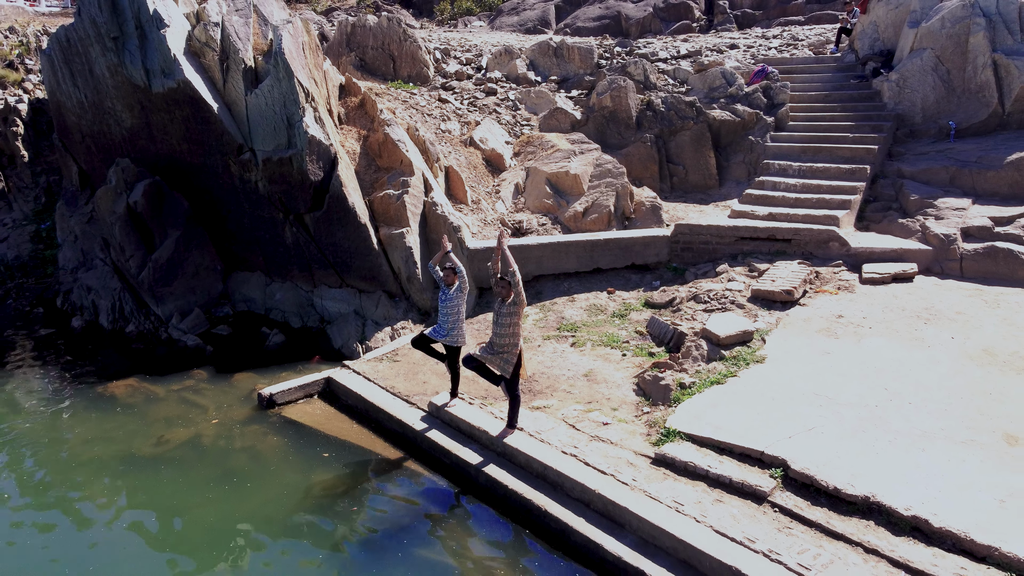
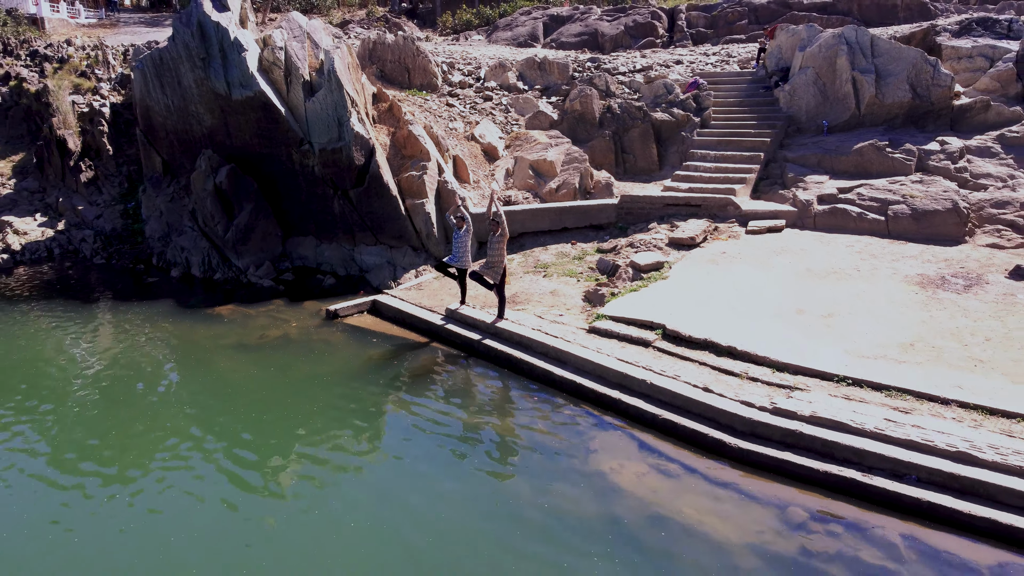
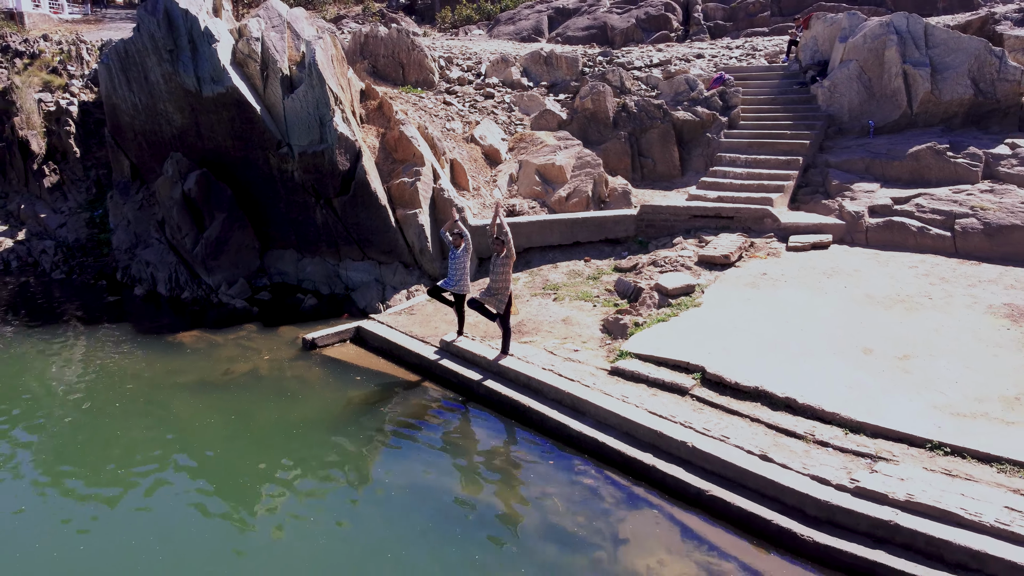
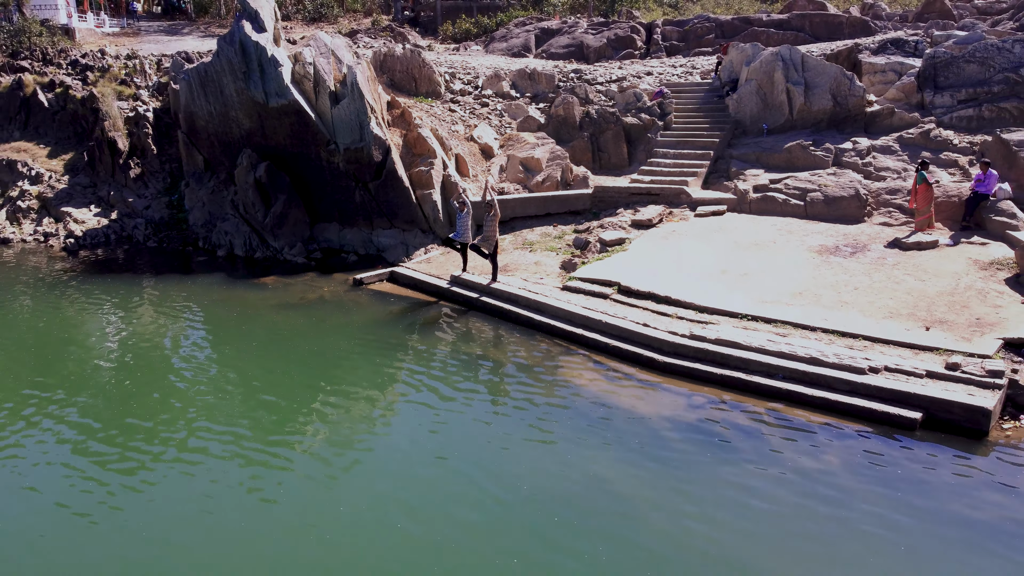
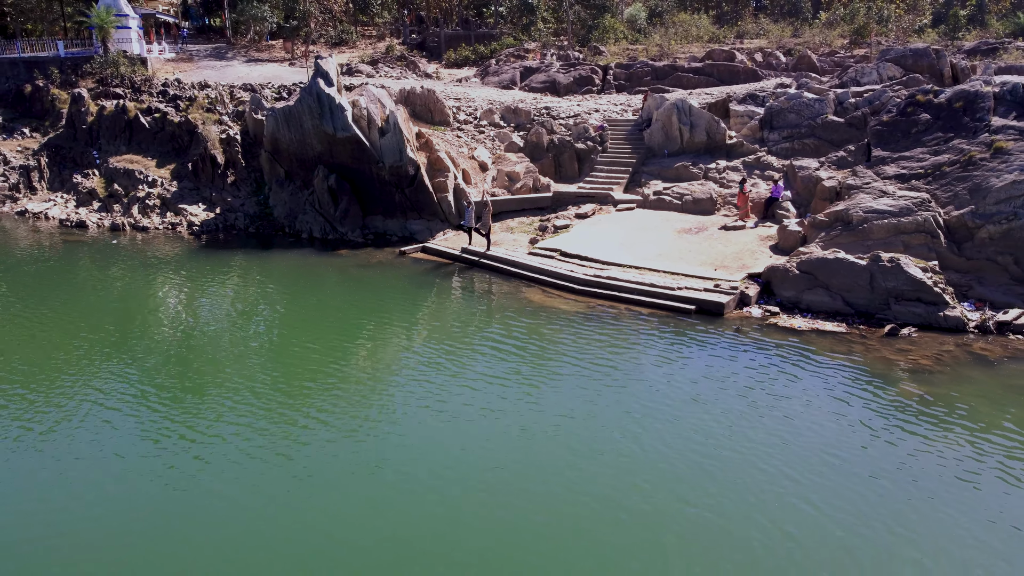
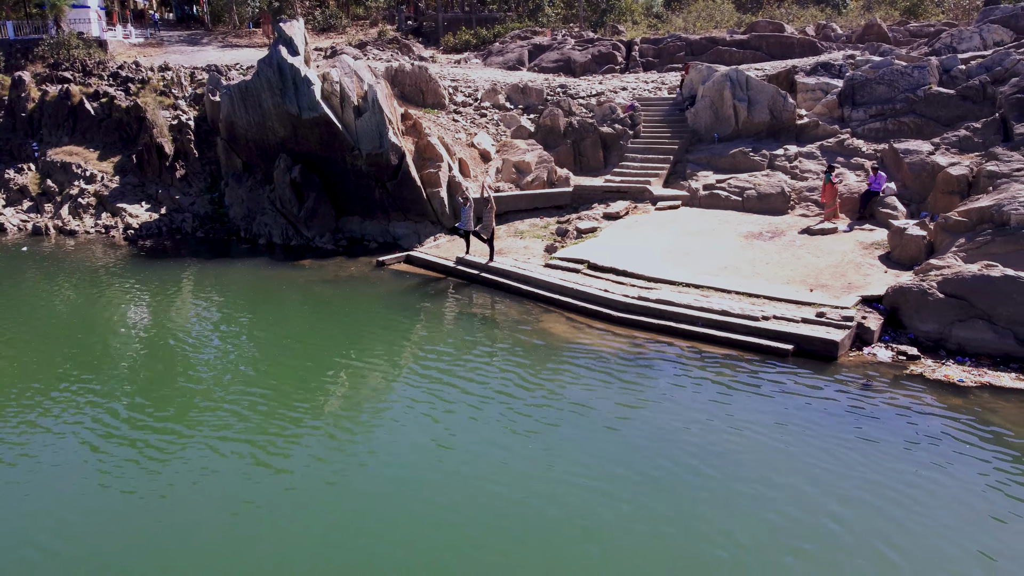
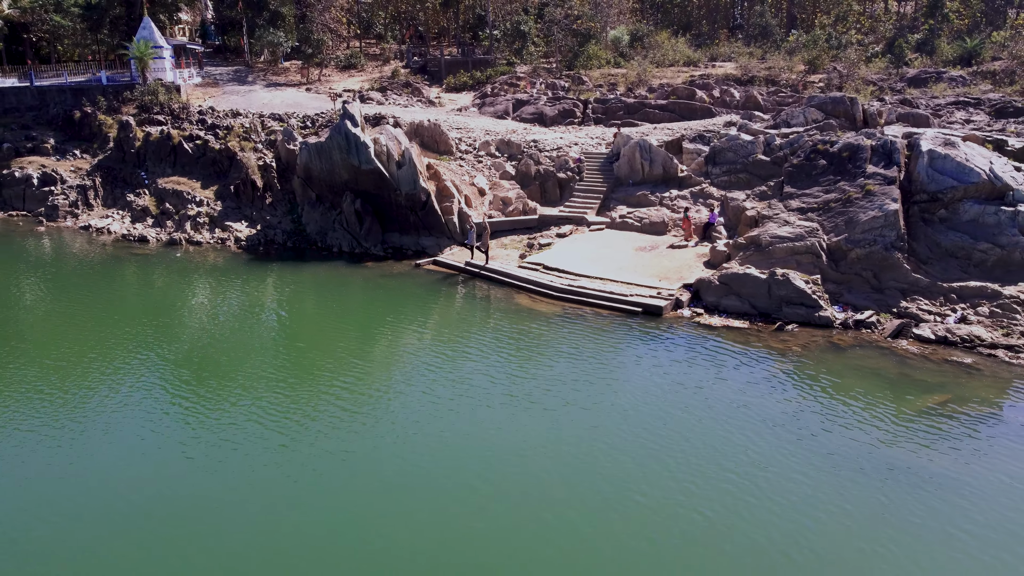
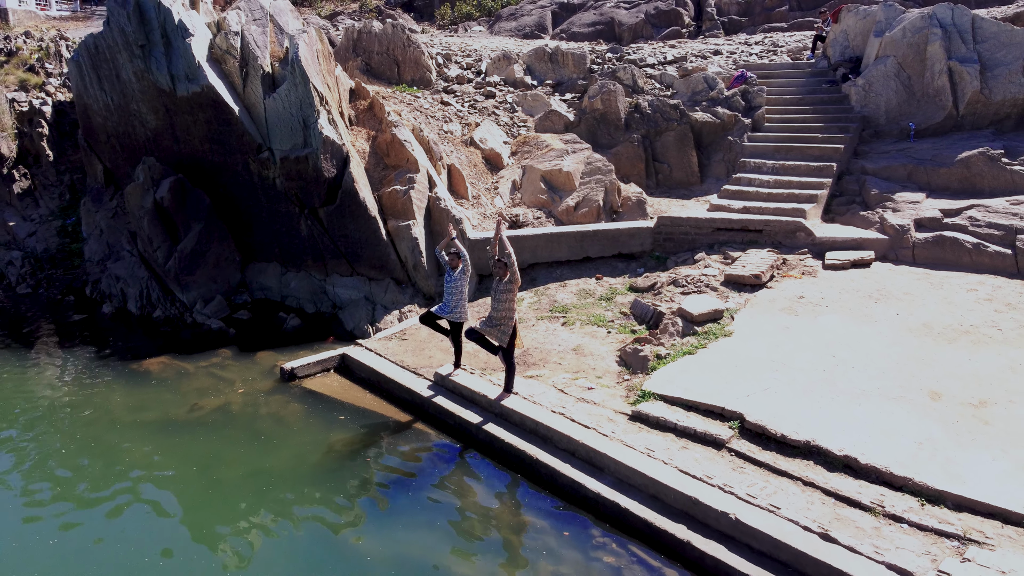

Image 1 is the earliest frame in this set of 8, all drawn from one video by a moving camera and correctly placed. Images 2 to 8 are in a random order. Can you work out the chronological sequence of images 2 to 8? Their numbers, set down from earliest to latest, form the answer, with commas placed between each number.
8, 3, 2, 4, 6, 5, 7
